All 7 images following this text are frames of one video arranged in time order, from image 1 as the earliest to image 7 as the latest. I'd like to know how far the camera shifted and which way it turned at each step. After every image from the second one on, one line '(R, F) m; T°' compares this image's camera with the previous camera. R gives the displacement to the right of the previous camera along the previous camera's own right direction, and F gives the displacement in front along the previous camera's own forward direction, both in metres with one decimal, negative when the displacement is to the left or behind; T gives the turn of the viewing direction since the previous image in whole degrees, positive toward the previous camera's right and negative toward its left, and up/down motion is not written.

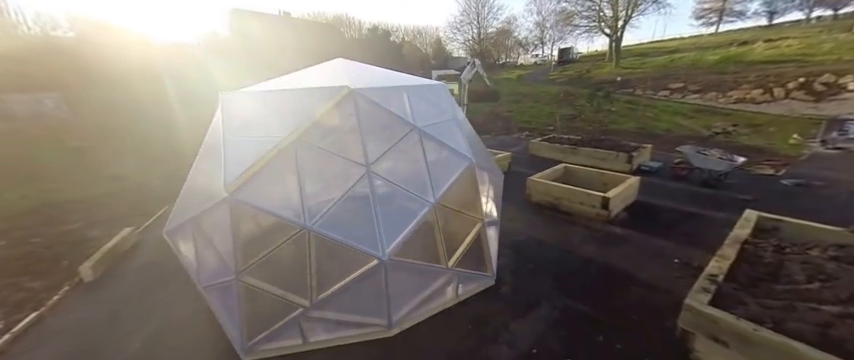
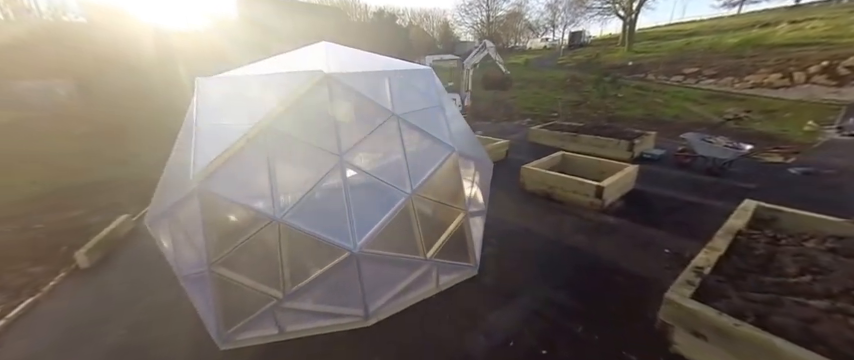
(+0.4, +0.1) m; -1°
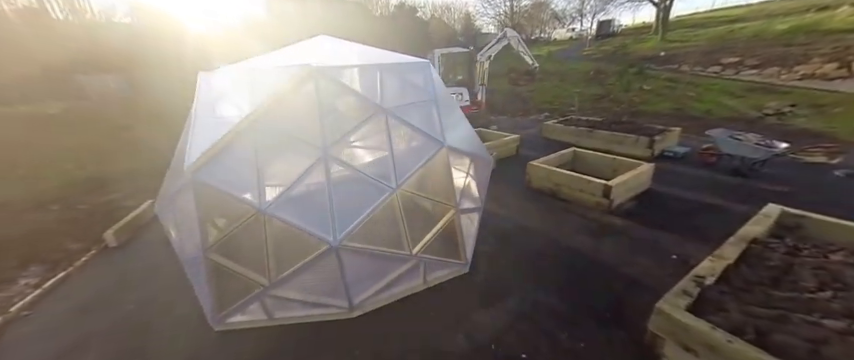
(+0.5, +0.1) m; -4°
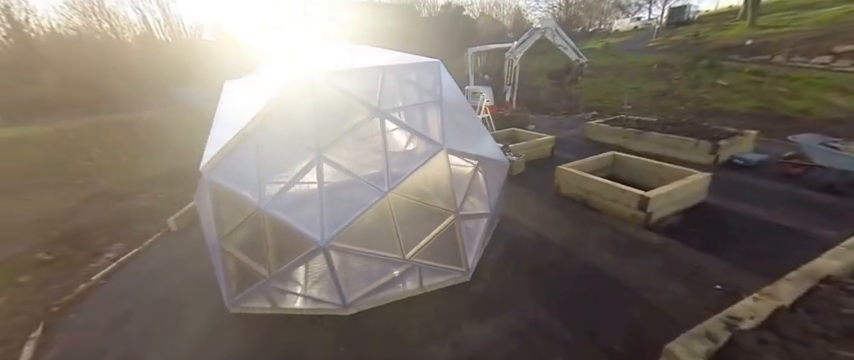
(+0.6, +0.2) m; -9°
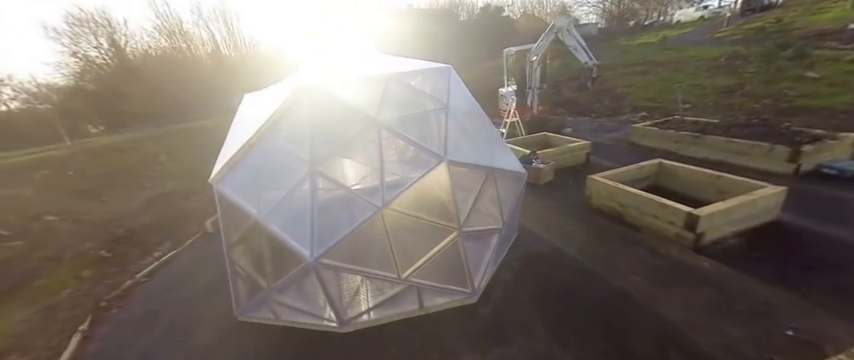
(+0.5, +0.3) m; -8°
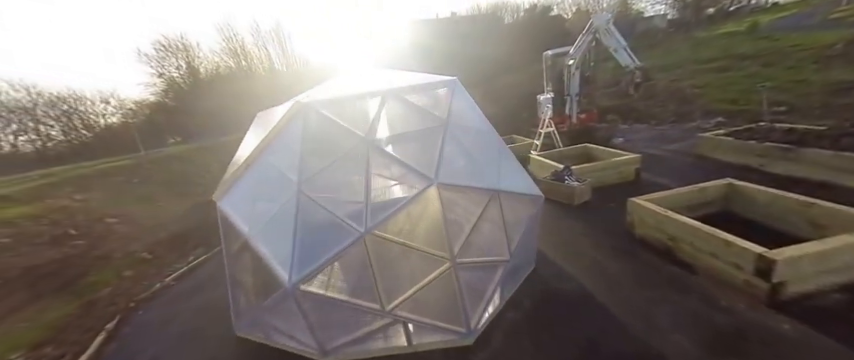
(+0.7, +0.4) m; -9°
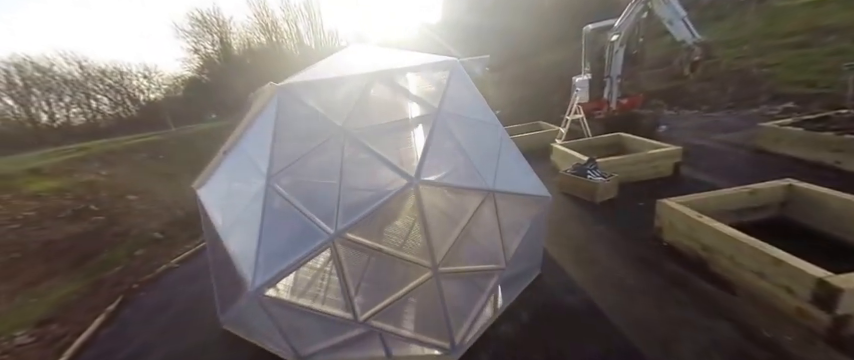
(+0.5, +0.5) m; -5°
